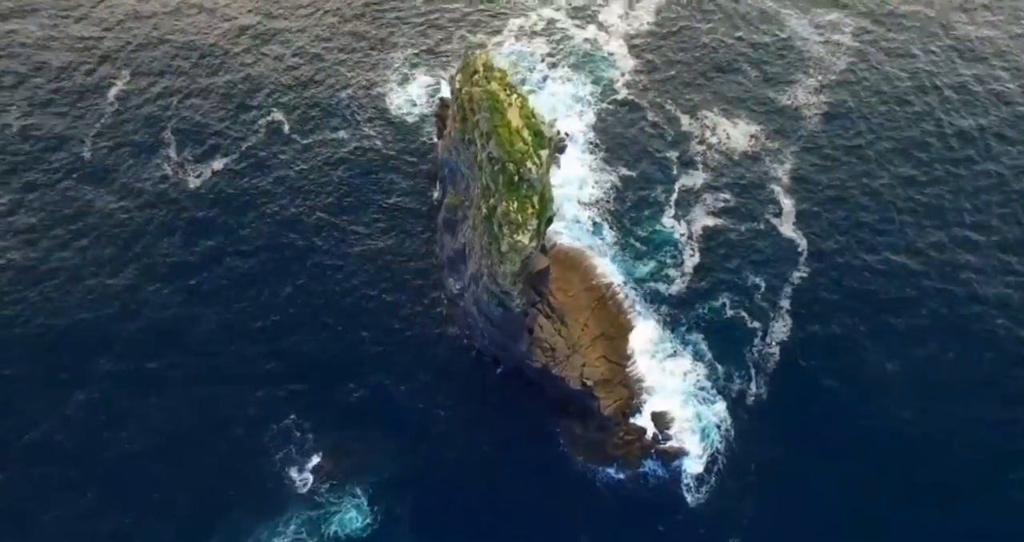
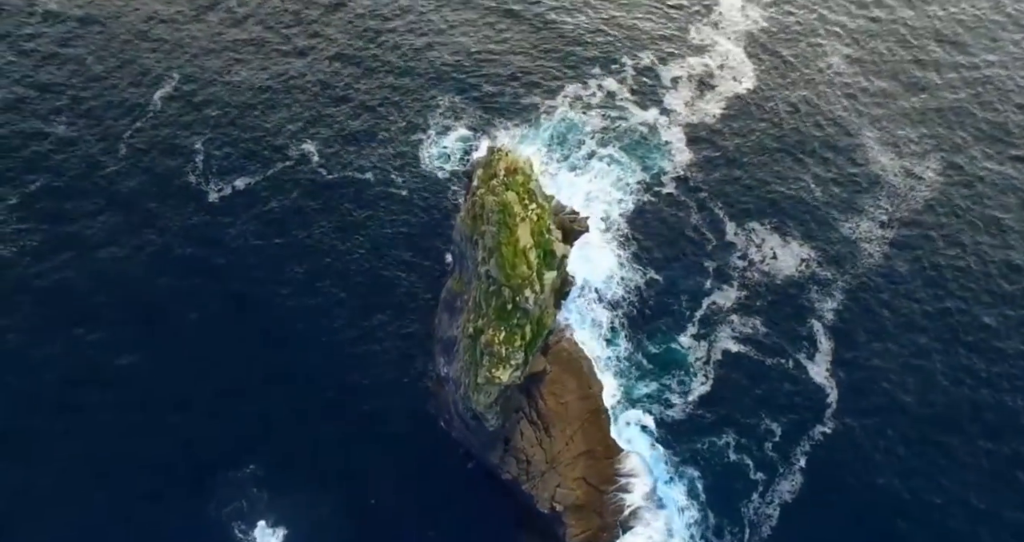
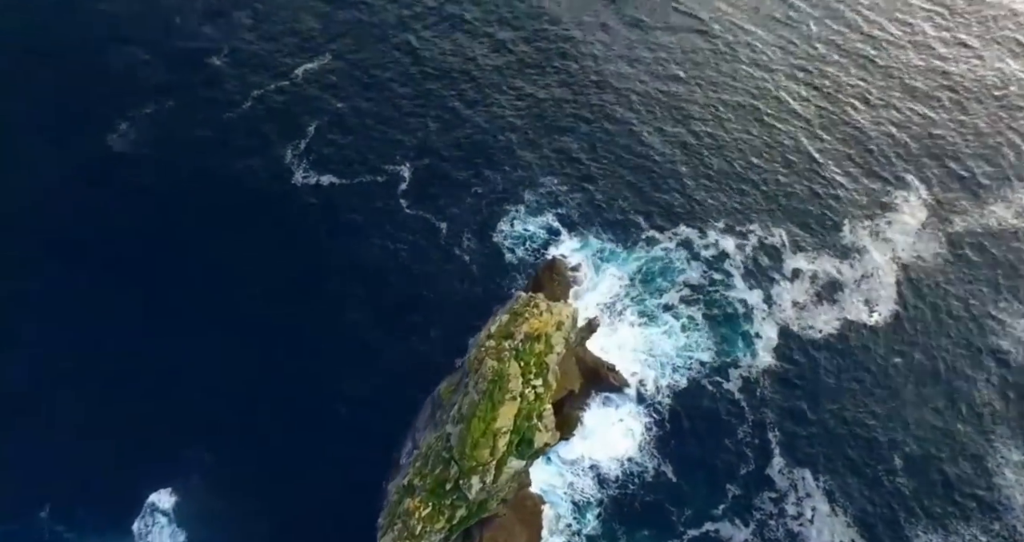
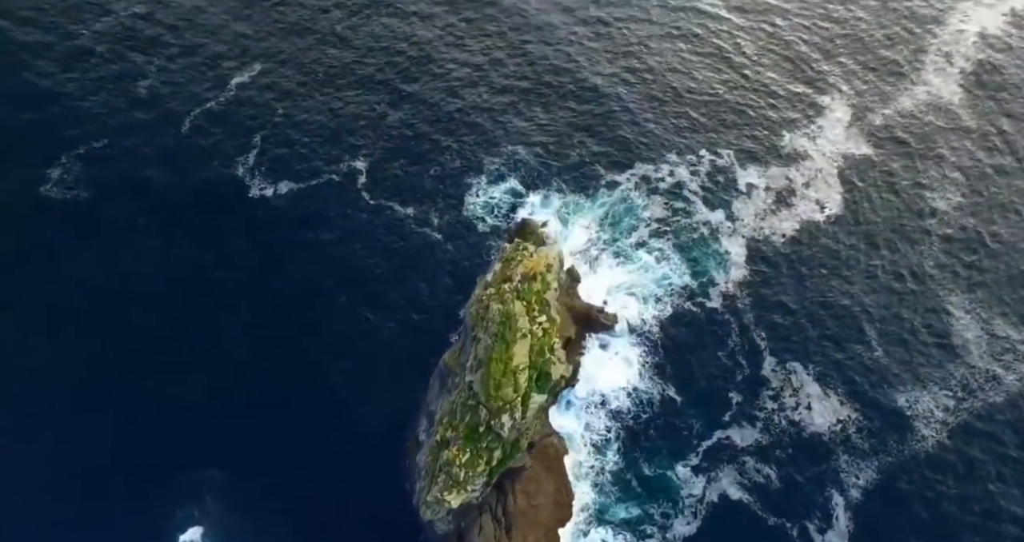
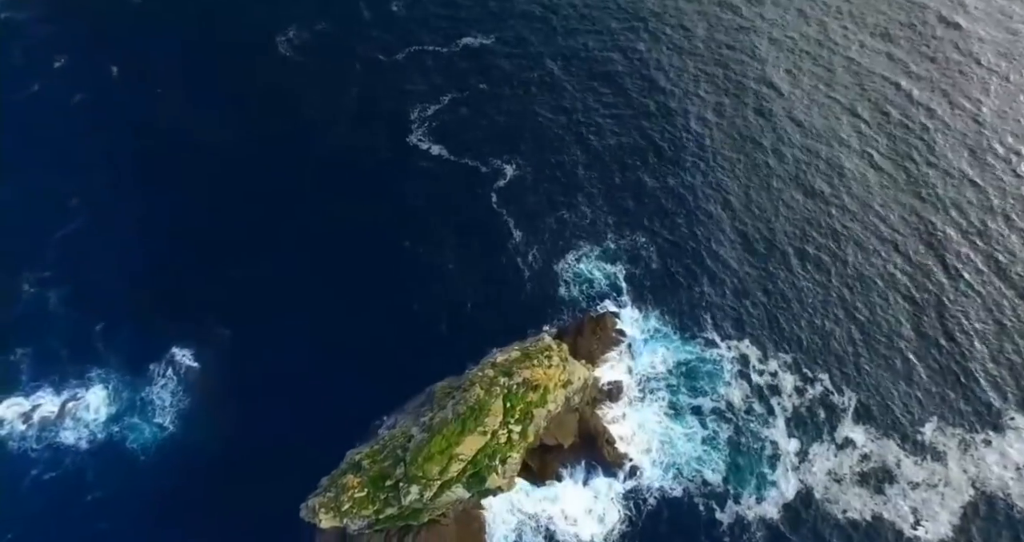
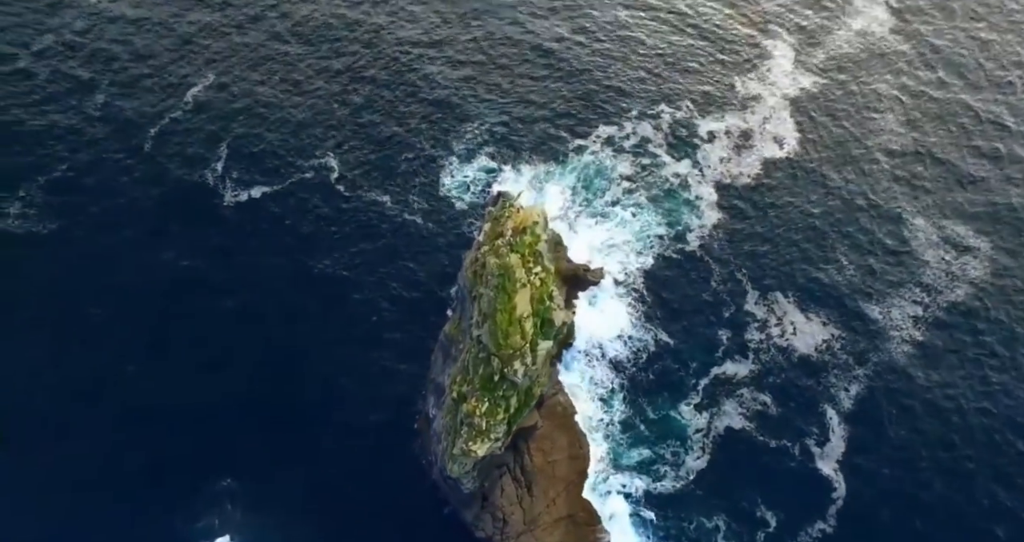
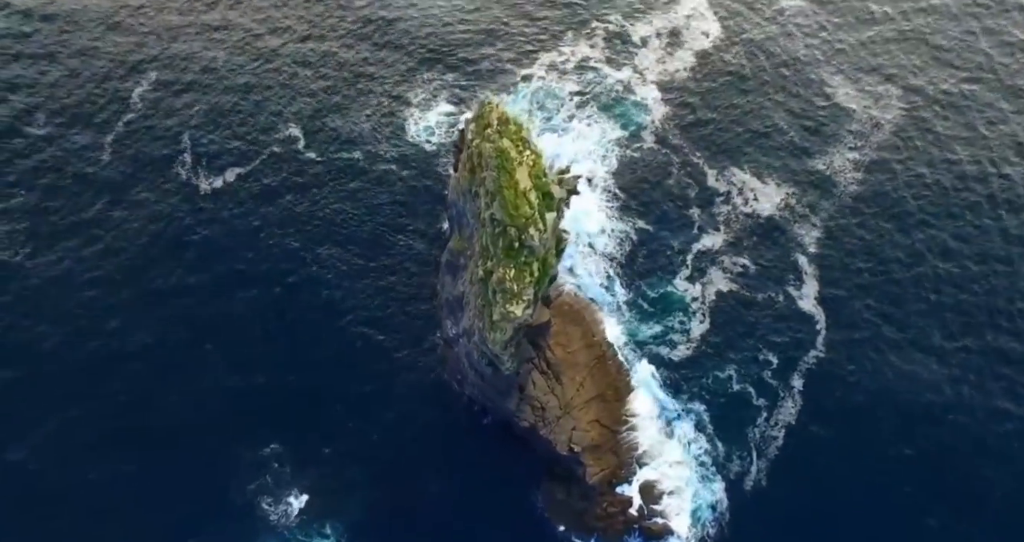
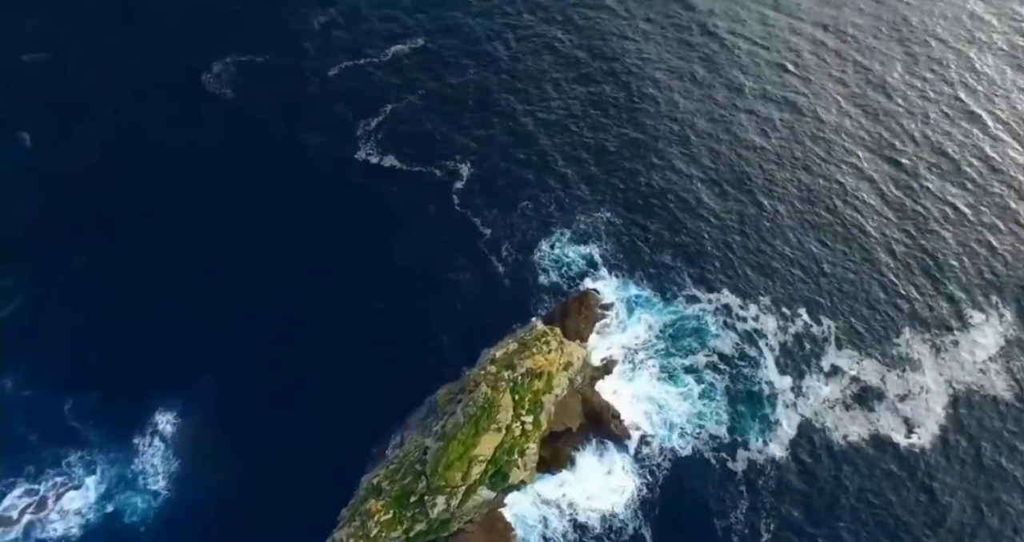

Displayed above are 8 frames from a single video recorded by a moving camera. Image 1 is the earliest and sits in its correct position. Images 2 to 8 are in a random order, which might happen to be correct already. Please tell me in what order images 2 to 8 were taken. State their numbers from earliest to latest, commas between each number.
7, 2, 6, 4, 3, 8, 5
